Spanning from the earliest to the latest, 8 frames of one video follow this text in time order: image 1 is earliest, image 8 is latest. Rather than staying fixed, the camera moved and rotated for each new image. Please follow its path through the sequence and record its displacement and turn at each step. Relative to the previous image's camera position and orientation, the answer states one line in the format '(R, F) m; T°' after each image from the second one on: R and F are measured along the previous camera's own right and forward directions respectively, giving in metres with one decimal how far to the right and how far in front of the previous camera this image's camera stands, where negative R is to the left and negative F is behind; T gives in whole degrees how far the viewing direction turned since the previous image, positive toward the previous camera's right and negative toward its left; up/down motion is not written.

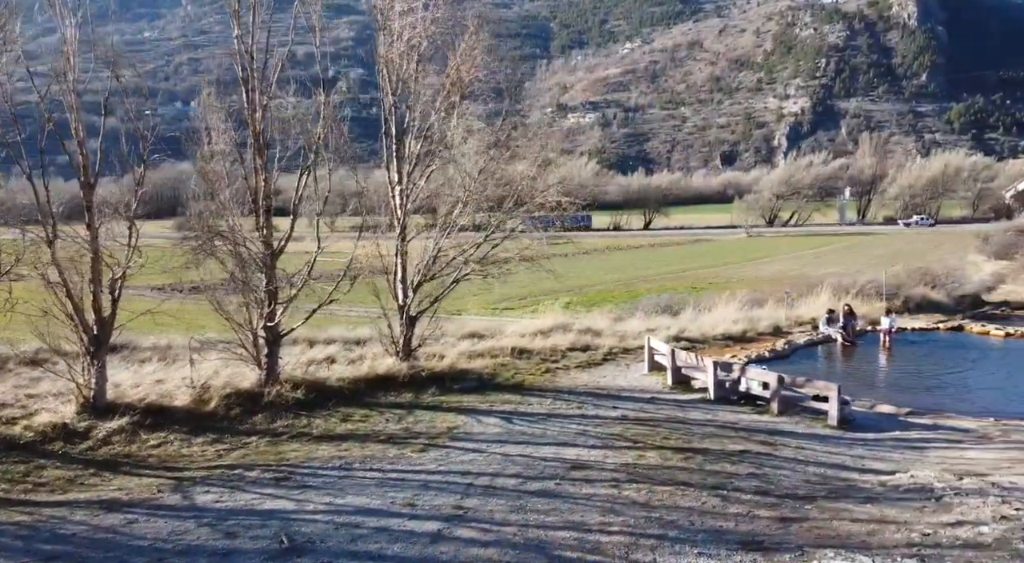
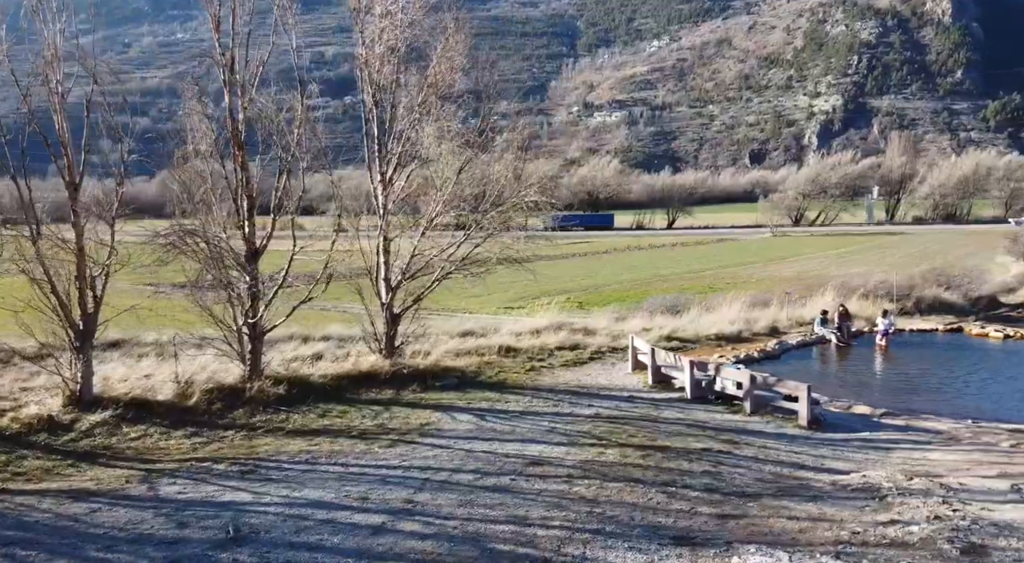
(+0.9, -0.3) m; -2°
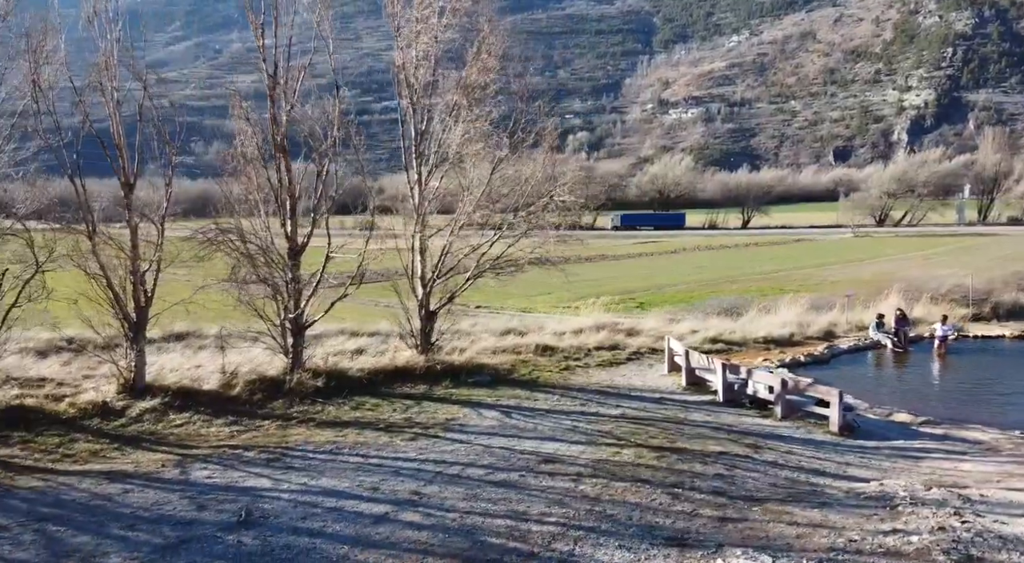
(+0.8, -0.2) m; -5°
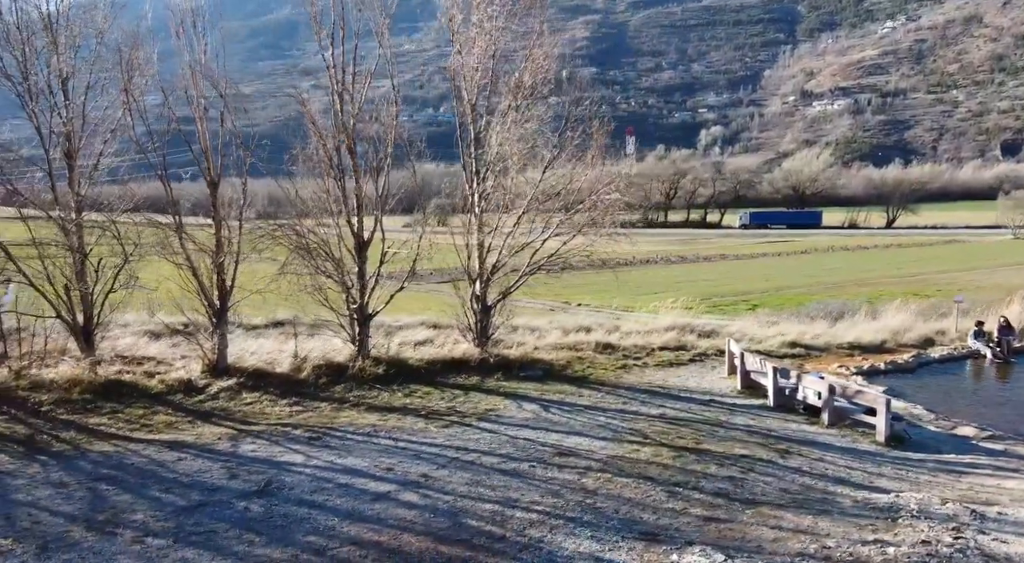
(+1.6, -0.4) m; -9°
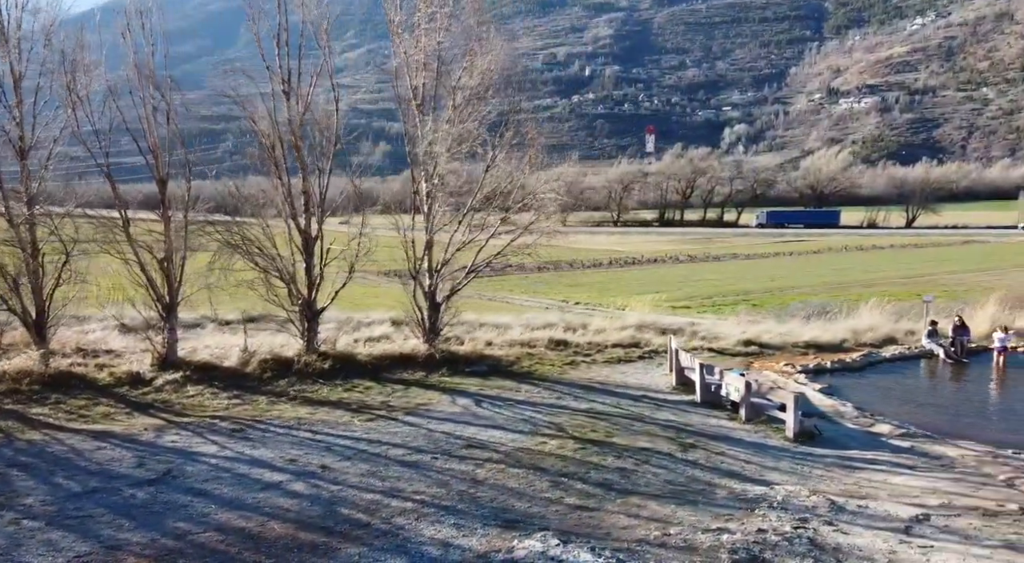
(+1.7, -0.3) m; -1°
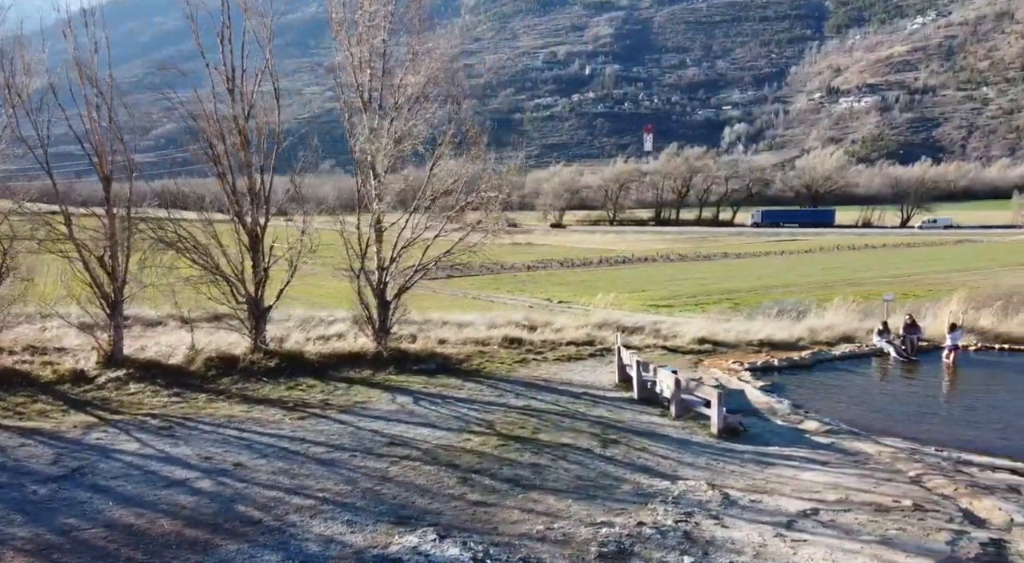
(+1.1, -0.1) m; 0°
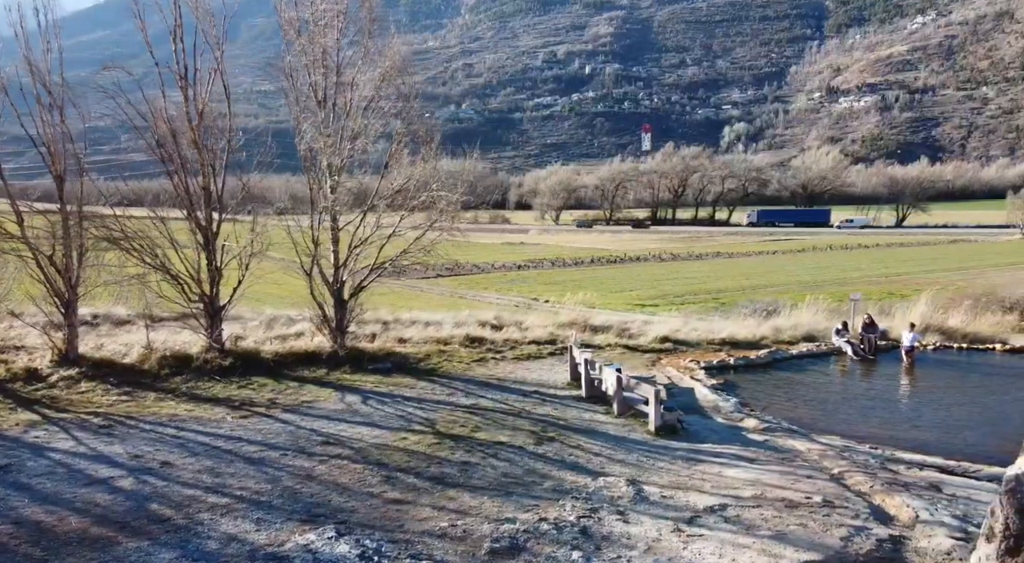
(+1.0, -0.1) m; 0°
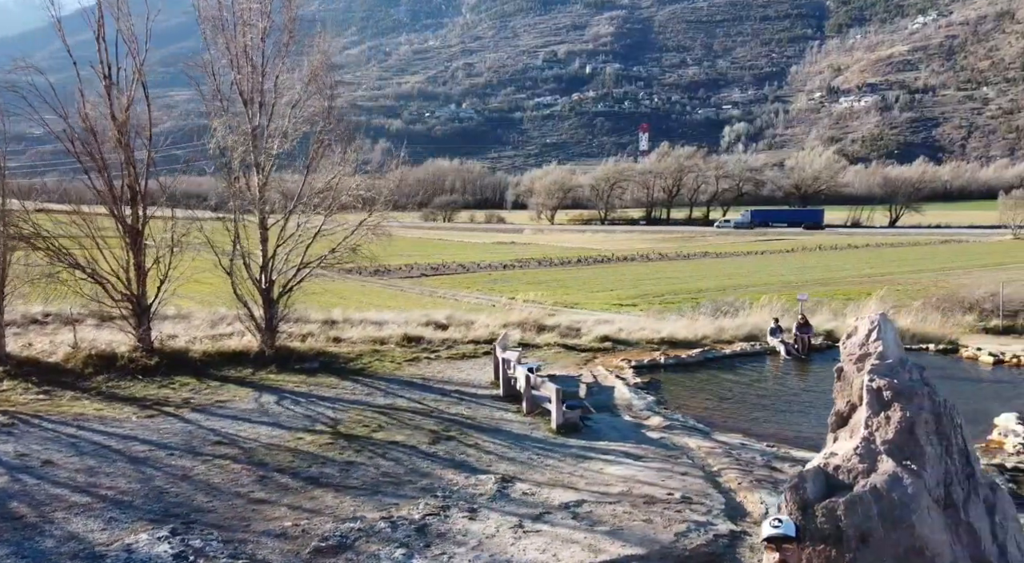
(+1.6, -0.1) m; 0°
